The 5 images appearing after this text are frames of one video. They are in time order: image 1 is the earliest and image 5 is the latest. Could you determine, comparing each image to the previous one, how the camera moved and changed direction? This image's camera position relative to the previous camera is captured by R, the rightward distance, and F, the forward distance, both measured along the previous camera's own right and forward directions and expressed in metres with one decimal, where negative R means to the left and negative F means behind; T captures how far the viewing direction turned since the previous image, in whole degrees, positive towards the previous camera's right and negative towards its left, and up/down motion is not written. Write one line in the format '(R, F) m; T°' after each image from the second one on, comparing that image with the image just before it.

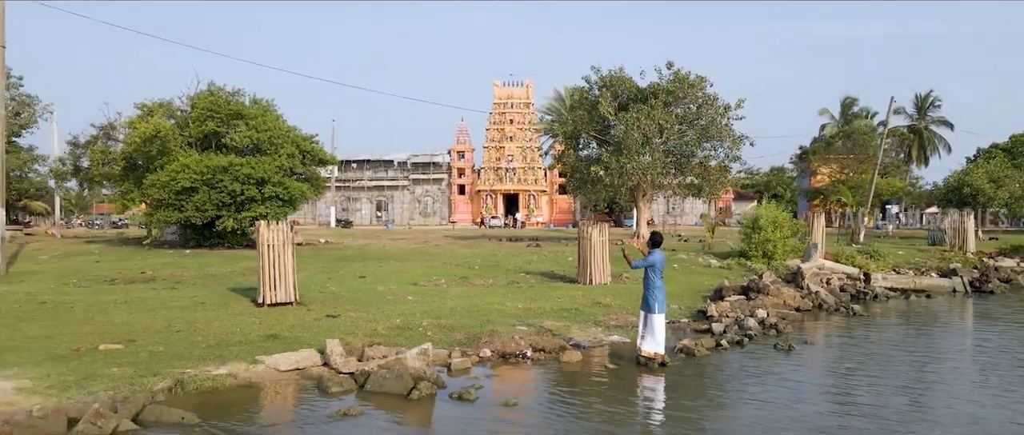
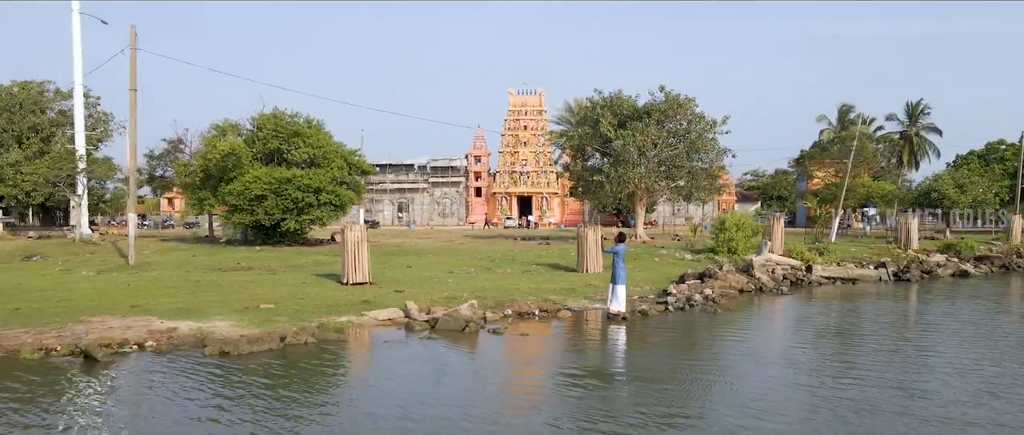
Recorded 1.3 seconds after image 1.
(0.0, -4.3) m; -1°
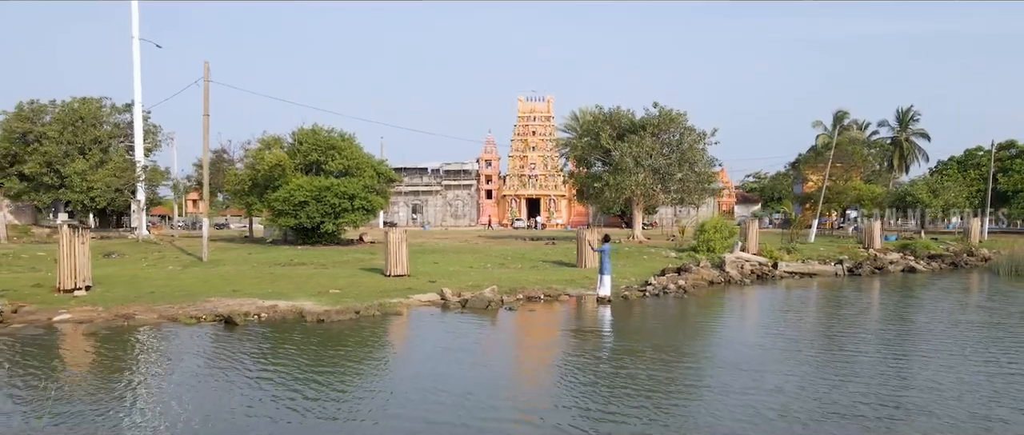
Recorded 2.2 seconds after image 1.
(0.0, -3.7) m; -1°
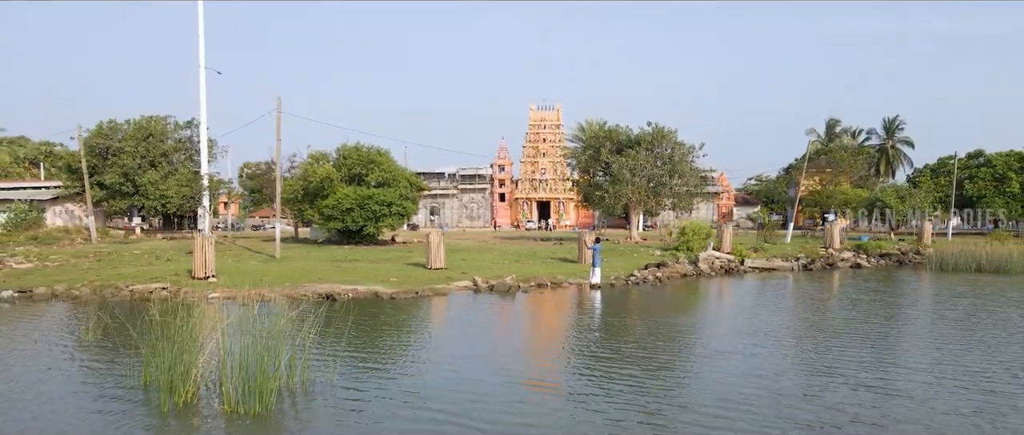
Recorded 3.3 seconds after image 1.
(-0.1, -5.3) m; -1°
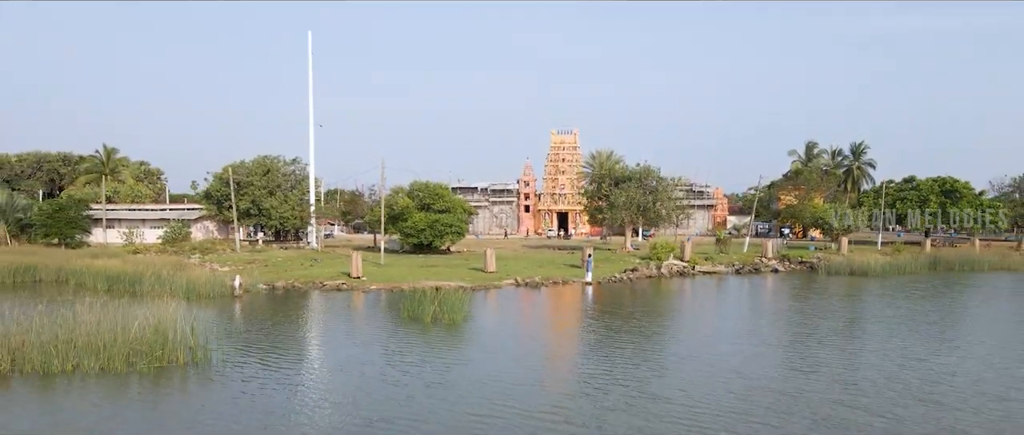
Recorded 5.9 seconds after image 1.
(-0.3, -14.1) m; -2°
